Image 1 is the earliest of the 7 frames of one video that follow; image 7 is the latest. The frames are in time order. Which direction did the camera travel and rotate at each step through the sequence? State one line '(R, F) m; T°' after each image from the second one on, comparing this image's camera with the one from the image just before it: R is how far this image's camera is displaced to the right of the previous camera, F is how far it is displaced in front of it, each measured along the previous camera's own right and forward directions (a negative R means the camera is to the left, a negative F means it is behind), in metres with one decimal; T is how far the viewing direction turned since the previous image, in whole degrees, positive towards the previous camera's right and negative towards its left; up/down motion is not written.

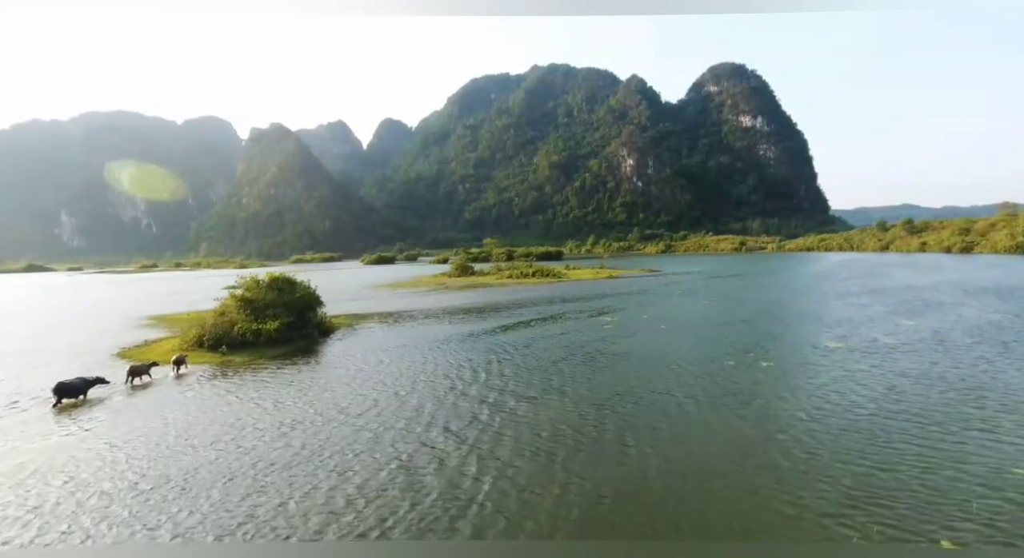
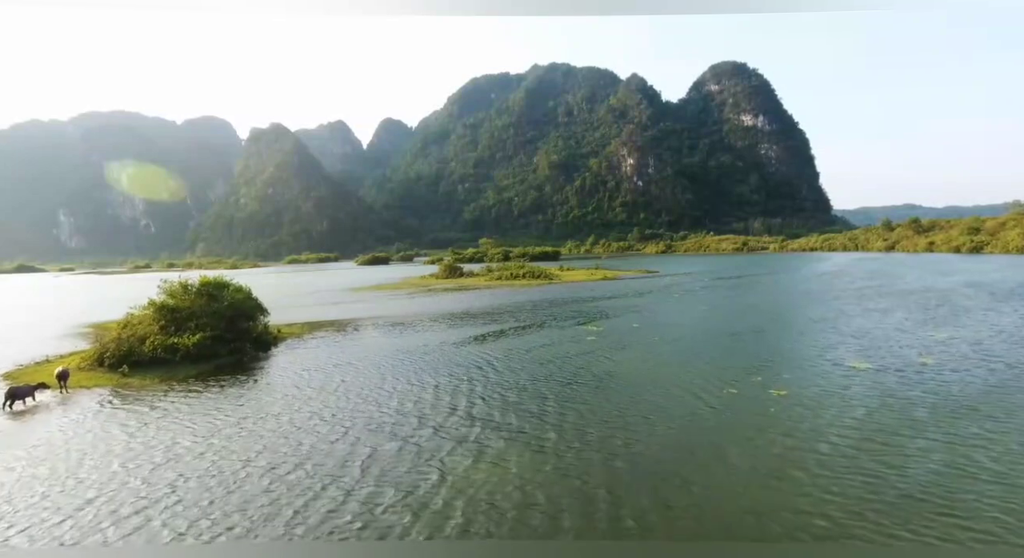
(+1.1, +2.8) m; 0°
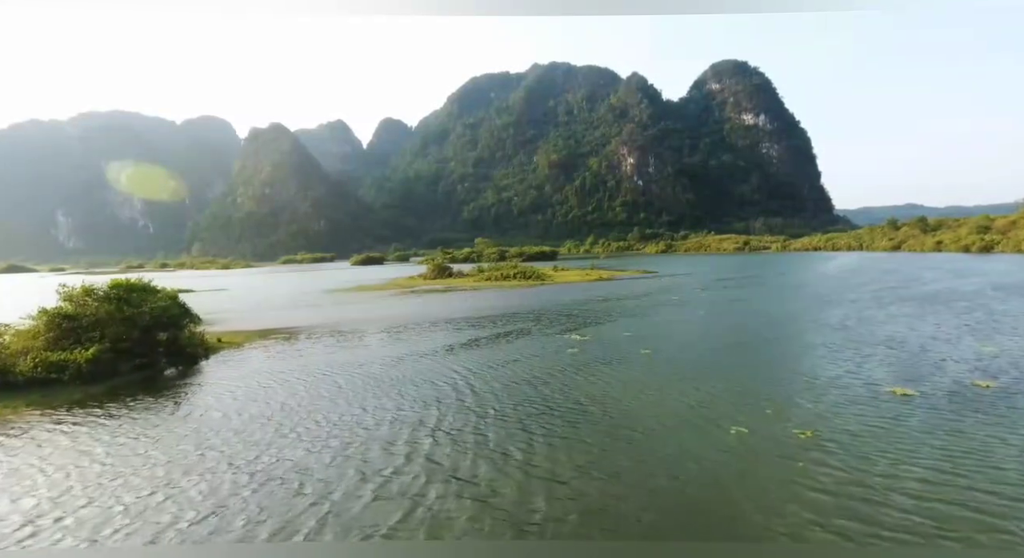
(+1.0, +2.7) m; 0°
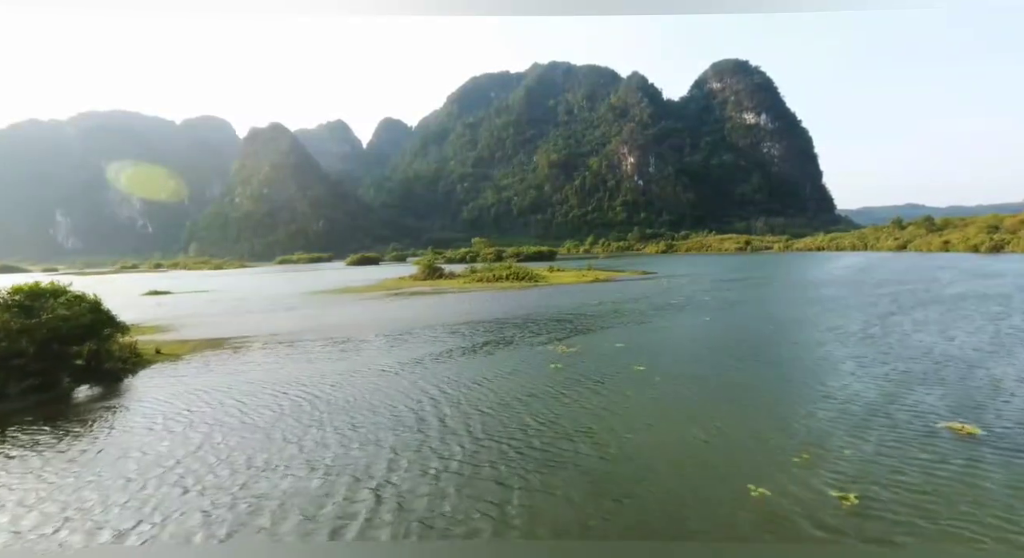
(+0.7, +2.2) m; 0°
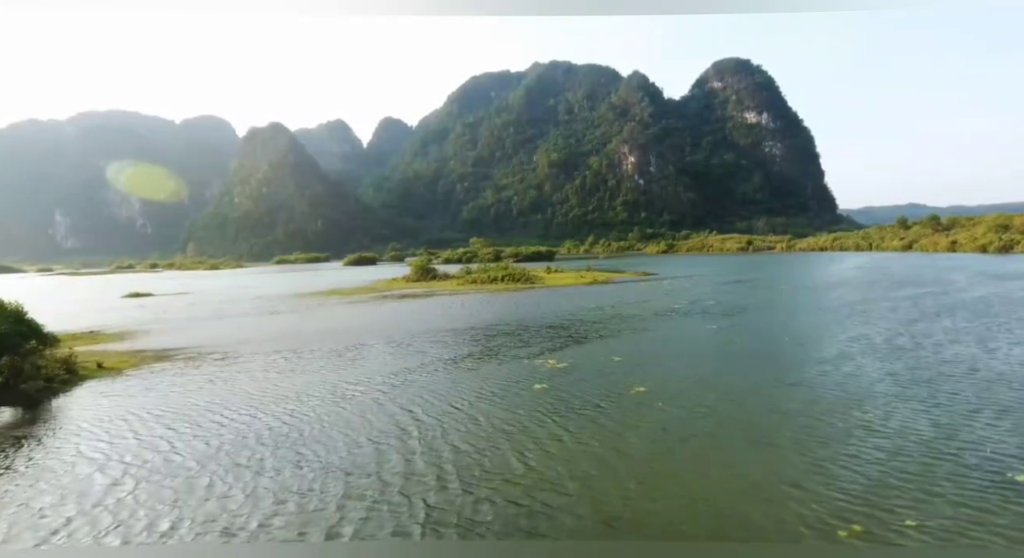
(+0.4, +1.8) m; 0°
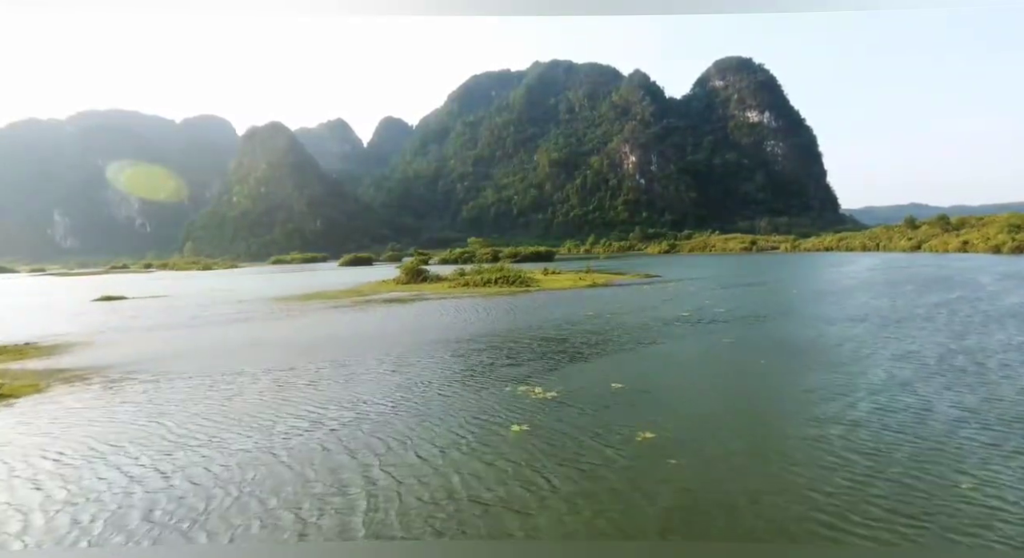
(+0.5, +2.5) m; 0°
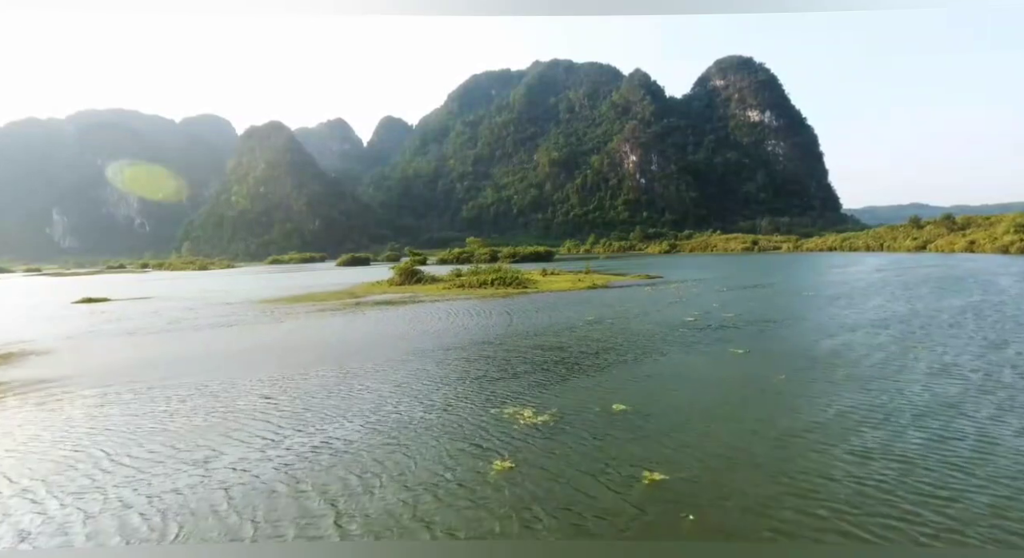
(+0.2, +1.5) m; 0°
